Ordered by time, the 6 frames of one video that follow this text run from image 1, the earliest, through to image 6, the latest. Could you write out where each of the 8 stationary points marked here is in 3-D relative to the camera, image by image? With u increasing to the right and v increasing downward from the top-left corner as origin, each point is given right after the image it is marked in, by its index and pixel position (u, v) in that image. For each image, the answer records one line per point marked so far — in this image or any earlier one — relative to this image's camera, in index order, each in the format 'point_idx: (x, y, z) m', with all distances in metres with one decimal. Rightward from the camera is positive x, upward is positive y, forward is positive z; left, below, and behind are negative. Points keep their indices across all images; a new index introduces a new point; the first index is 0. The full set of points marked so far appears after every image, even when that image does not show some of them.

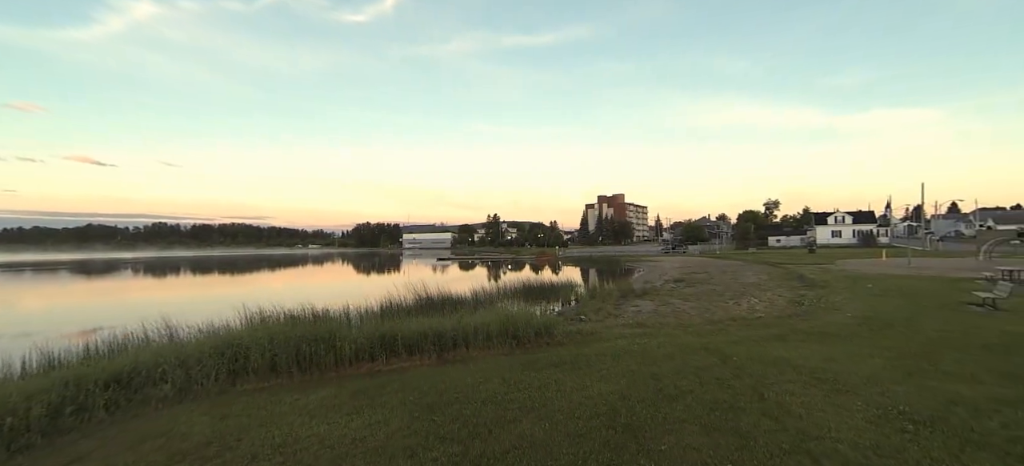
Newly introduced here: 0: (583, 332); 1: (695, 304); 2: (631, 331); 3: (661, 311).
0: (+2.0, -2.8, +12.4) m
1: (+7.6, -2.9, +18.2) m
2: (+3.4, -2.8, +12.5) m
3: (+5.6, -3.0, +16.6) m
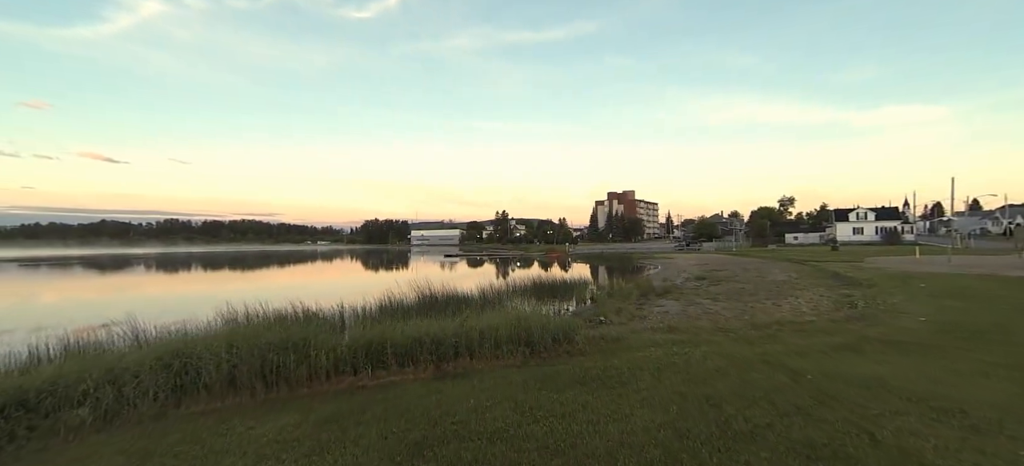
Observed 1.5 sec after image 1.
0: (+2.3, -2.5, +10.6) m
1: (+8.0, -2.6, +16.3) m
2: (+3.7, -2.5, +10.7) m
3: (+6.0, -2.7, +14.7) m
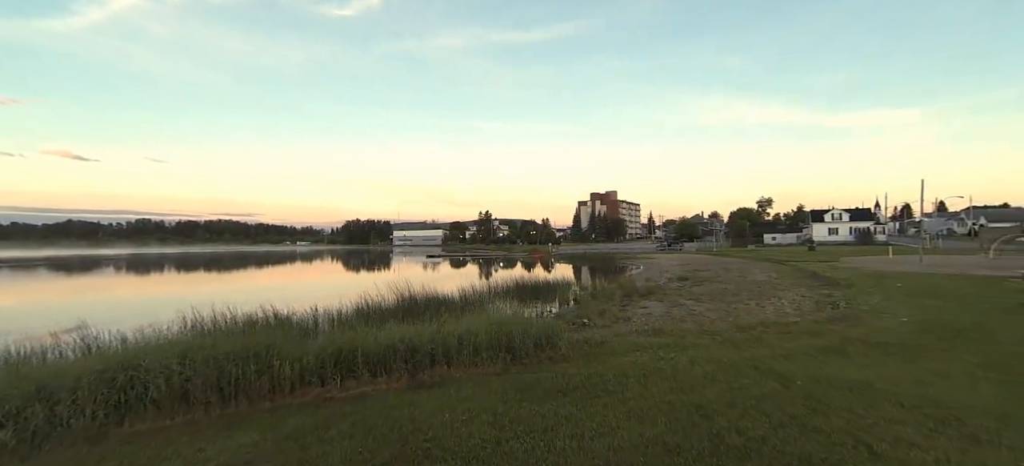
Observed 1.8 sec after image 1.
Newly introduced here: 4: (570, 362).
0: (+1.8, -2.5, +10.2) m
1: (+7.3, -2.7, +16.2) m
2: (+3.2, -2.5, +10.4) m
3: (+5.4, -2.7, +14.5) m
4: (+1.1, -2.5, +8.6) m
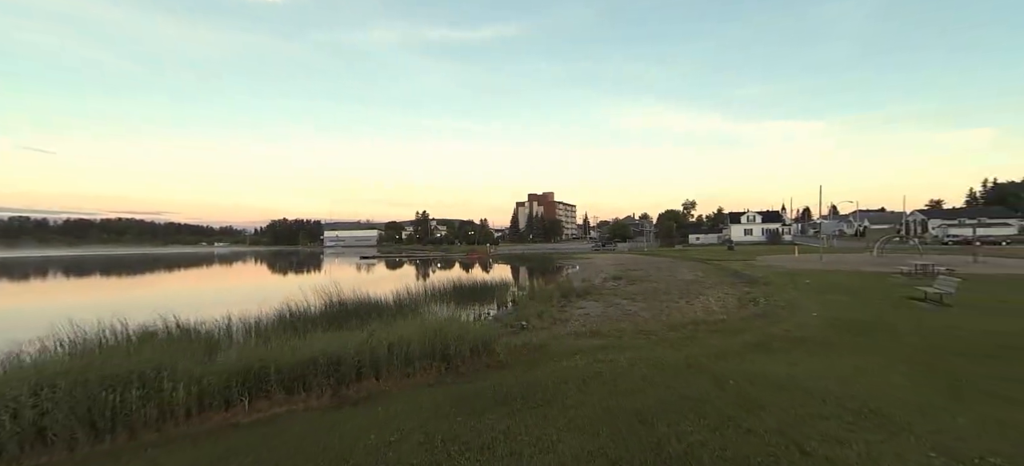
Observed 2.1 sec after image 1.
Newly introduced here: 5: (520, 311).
0: (+0.4, -2.5, +10.0) m
1: (+5.0, -2.7, +16.6) m
2: (+1.8, -2.6, +10.3) m
3: (+3.4, -2.7, +14.7) m
4: (-0.1, -2.5, +8.2) m
5: (+0.3, -3.0, +17.1) m
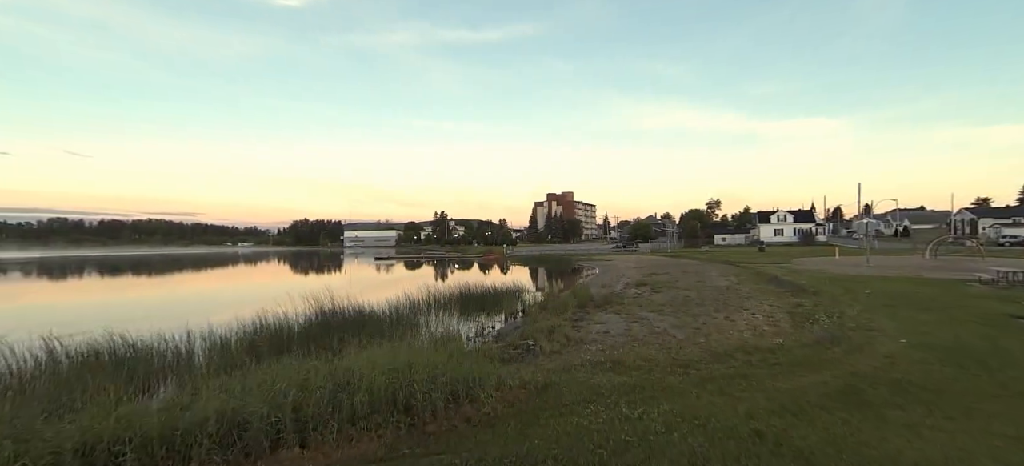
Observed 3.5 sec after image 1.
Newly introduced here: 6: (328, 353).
0: (+0.3, -2.6, +7.6) m
1: (+5.2, -2.8, +14.0) m
2: (+1.7, -2.6, +7.8) m
3: (+3.5, -2.8, +12.1) m
4: (-0.2, -2.6, +5.8) m
5: (+0.5, -3.1, +14.7) m
6: (-4.1, -2.6, +9.9) m
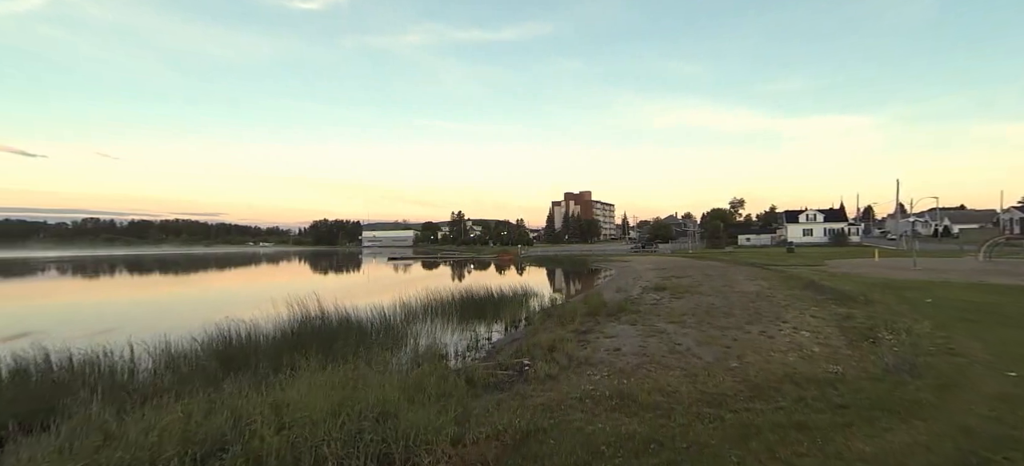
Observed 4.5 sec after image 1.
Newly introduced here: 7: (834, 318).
0: (-0.1, -2.6, +5.5) m
1: (+5.1, -2.7, +11.7) m
2: (+1.3, -2.6, +5.8) m
3: (+3.3, -2.7, +10.0) m
4: (-0.7, -2.5, +3.8) m
5: (+0.4, -3.0, +12.6) m
6: (-4.4, -2.5, +8.1) m
7: (+9.6, -2.5, +13.1) m
